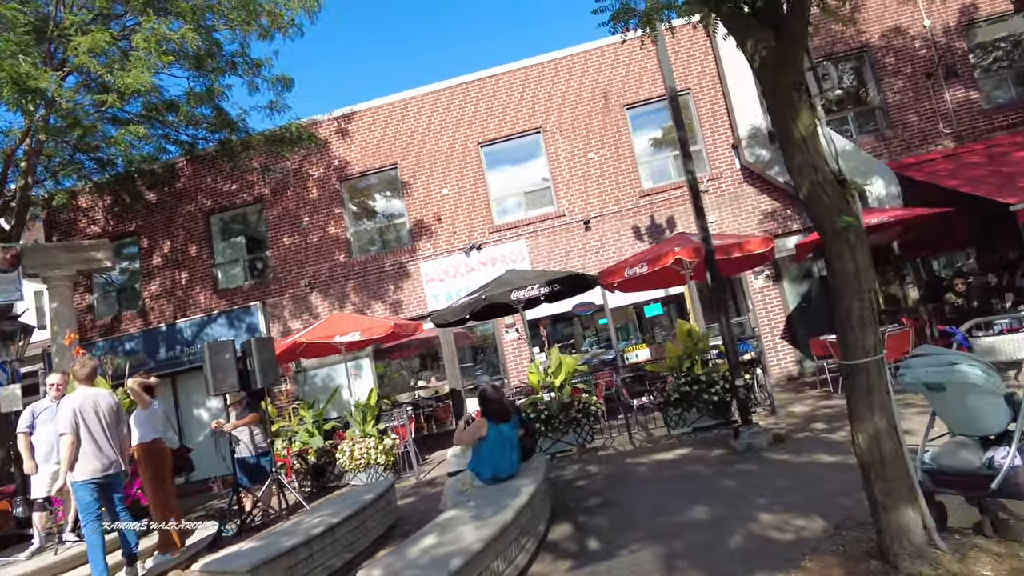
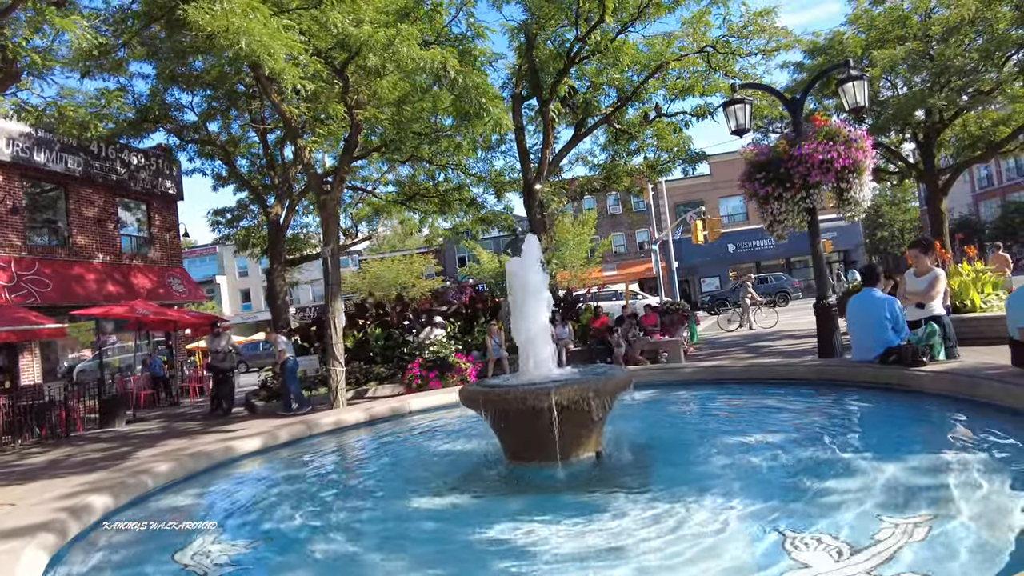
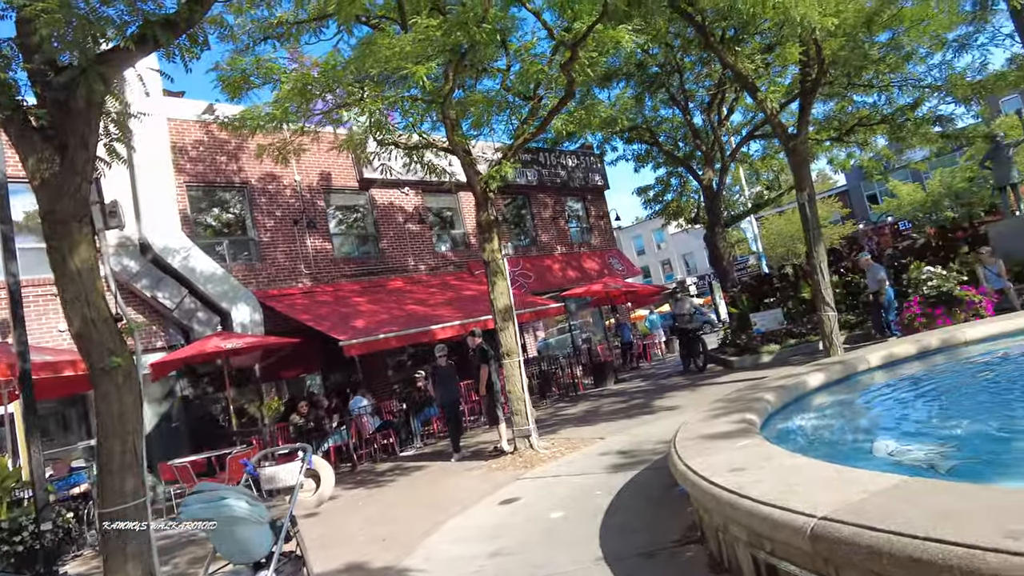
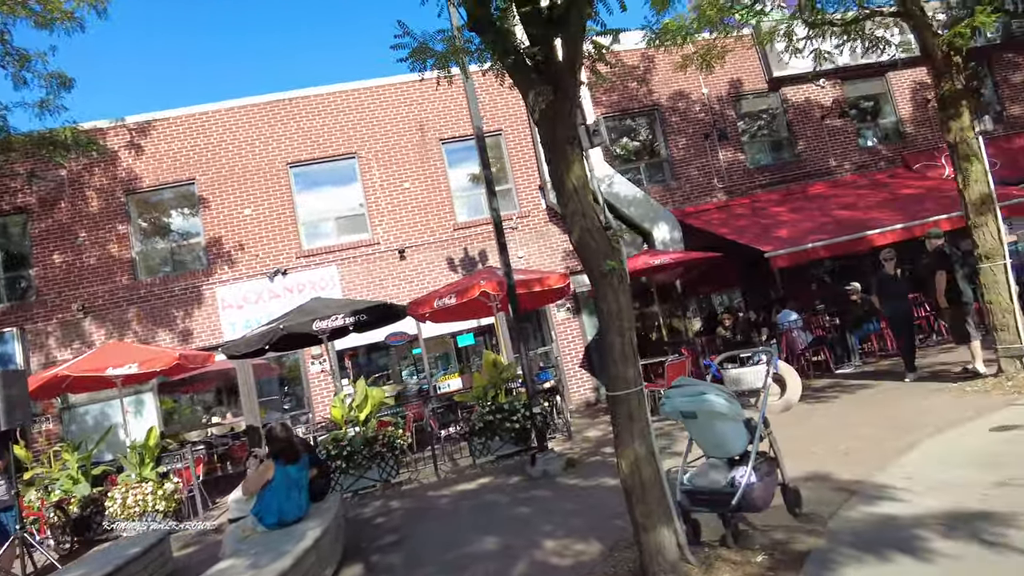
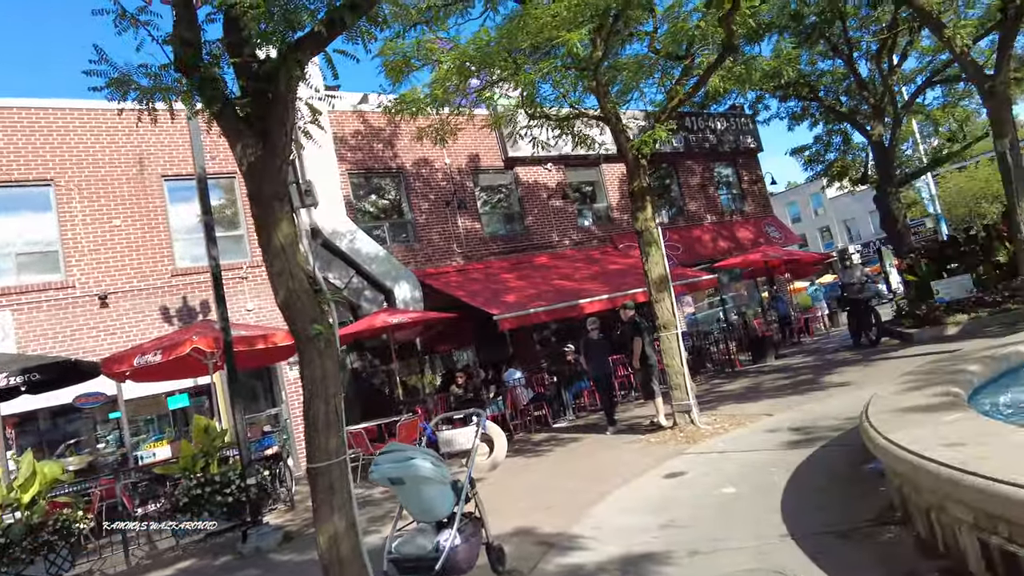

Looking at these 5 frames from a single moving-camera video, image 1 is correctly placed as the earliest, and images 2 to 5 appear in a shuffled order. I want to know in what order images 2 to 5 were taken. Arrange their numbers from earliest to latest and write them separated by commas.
4, 5, 3, 2
